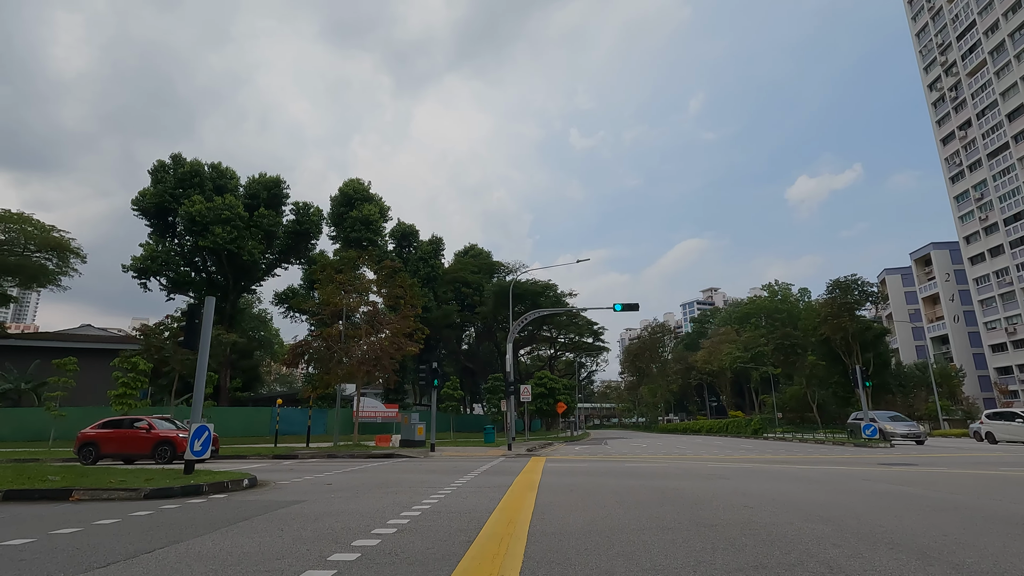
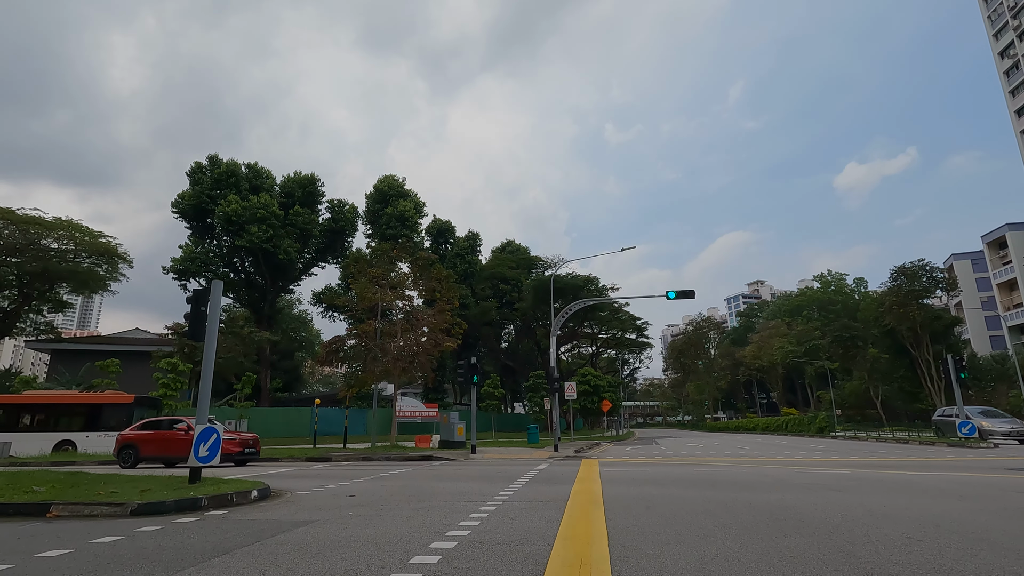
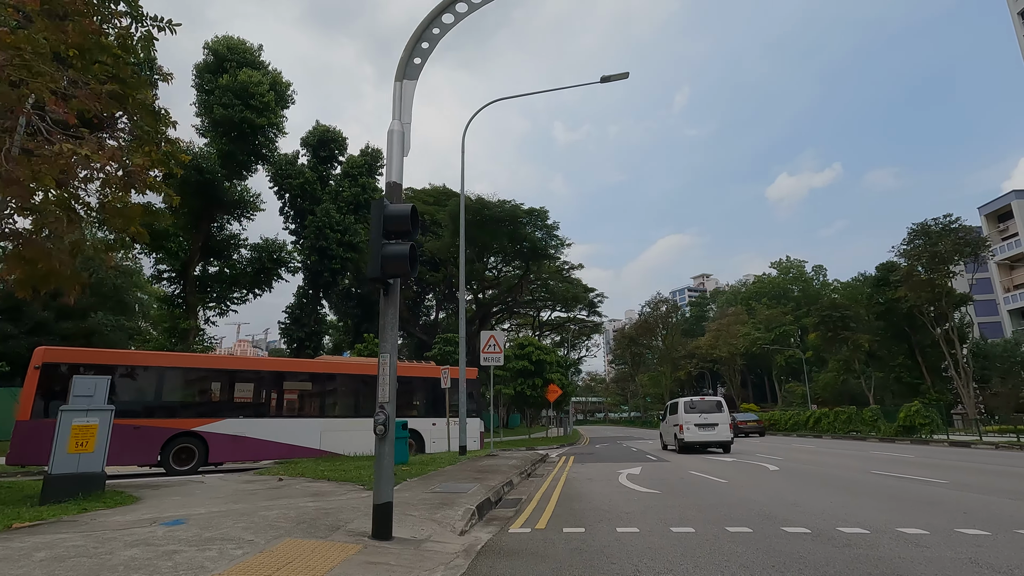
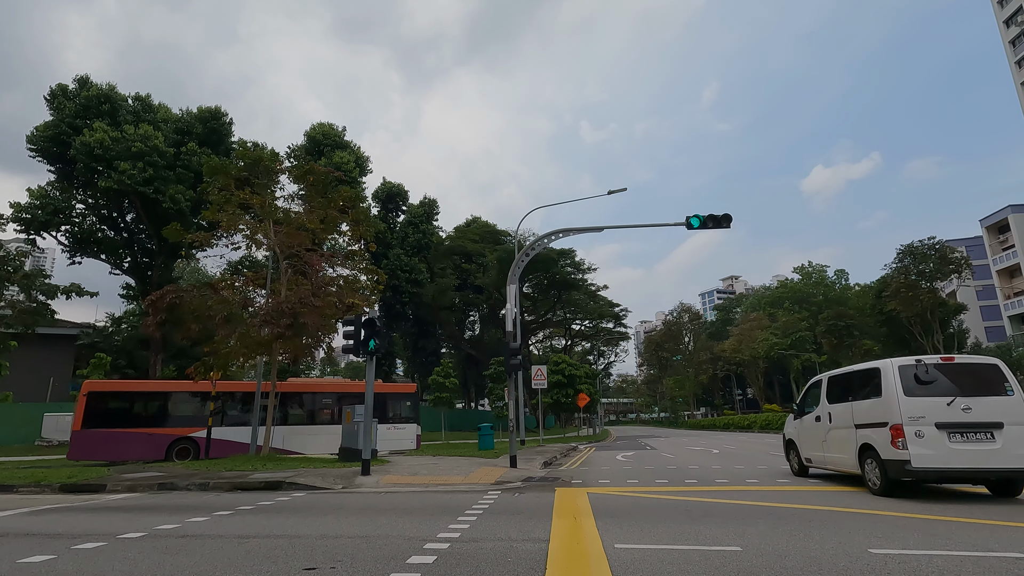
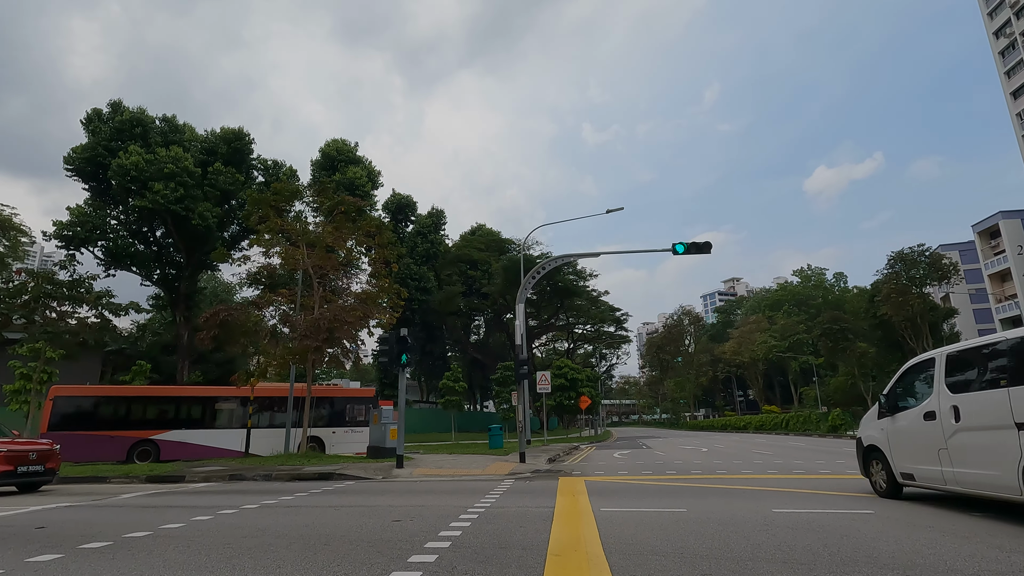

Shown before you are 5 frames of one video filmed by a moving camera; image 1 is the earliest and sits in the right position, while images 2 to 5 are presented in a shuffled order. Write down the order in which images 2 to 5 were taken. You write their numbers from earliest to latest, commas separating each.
2, 5, 4, 3
